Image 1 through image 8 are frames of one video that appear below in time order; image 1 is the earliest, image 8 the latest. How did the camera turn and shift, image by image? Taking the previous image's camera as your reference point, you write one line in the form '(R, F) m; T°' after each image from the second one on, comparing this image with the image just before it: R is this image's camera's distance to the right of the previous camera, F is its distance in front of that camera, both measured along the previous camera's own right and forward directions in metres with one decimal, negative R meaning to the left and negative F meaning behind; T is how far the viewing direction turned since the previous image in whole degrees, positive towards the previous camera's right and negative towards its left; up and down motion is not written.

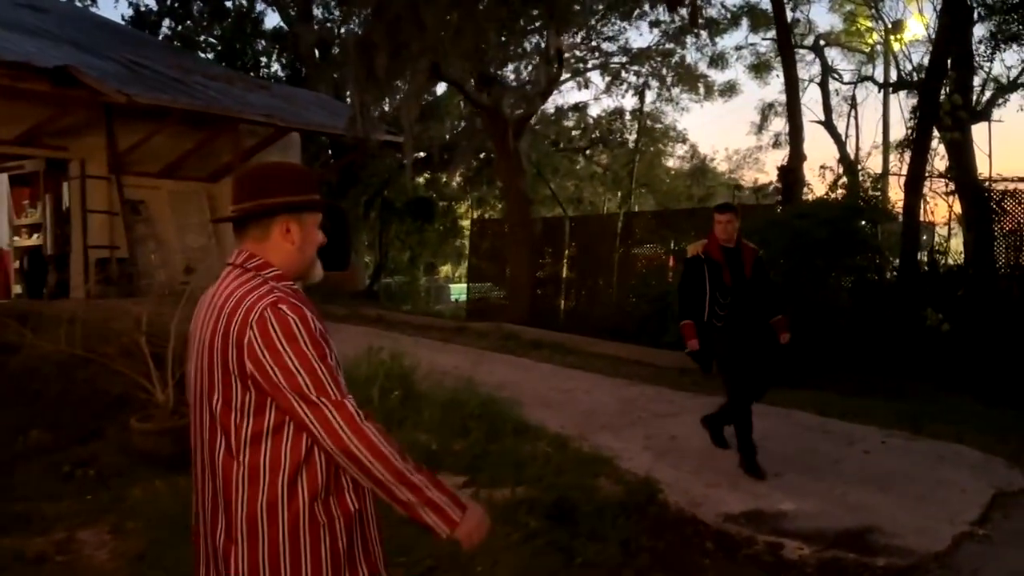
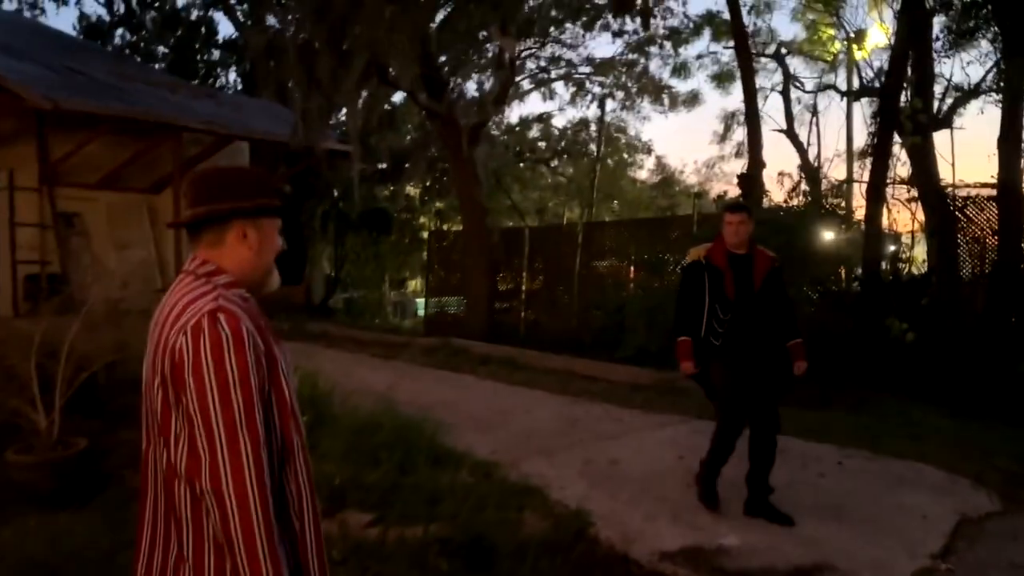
(+0.4, +0.6) m; +2°
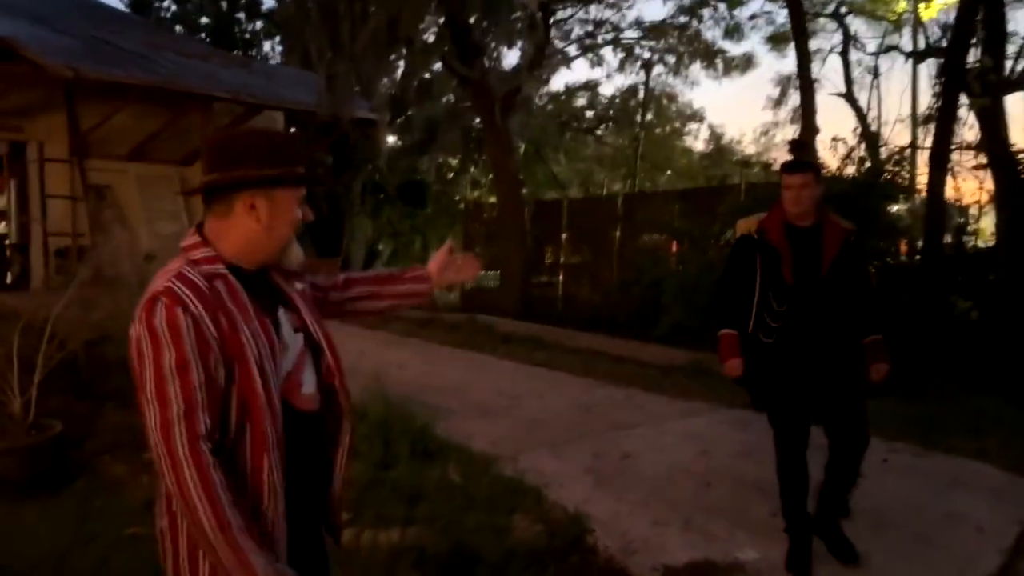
(+0.3, +0.6) m; -4°
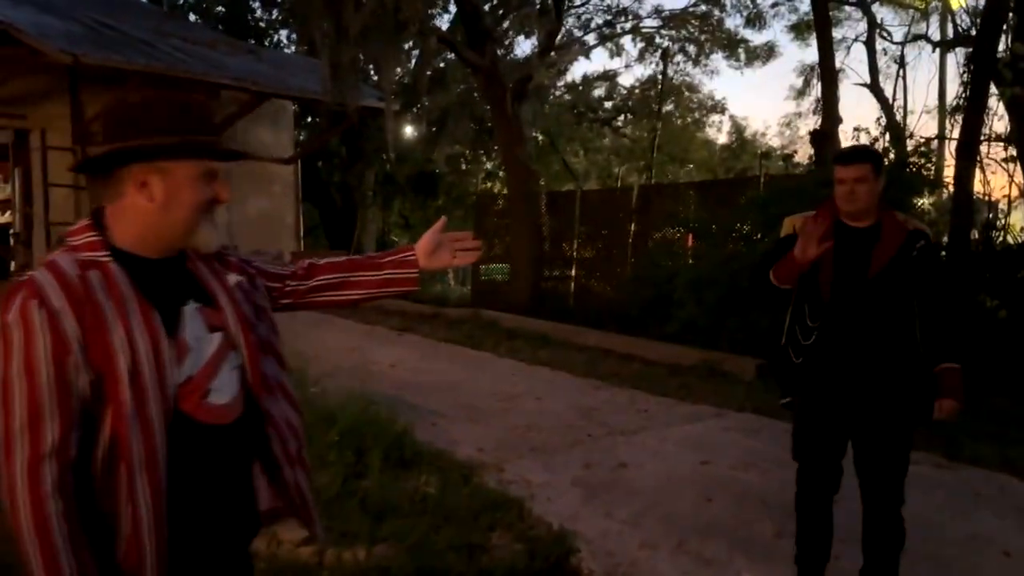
(+0.2, +0.4) m; -1°
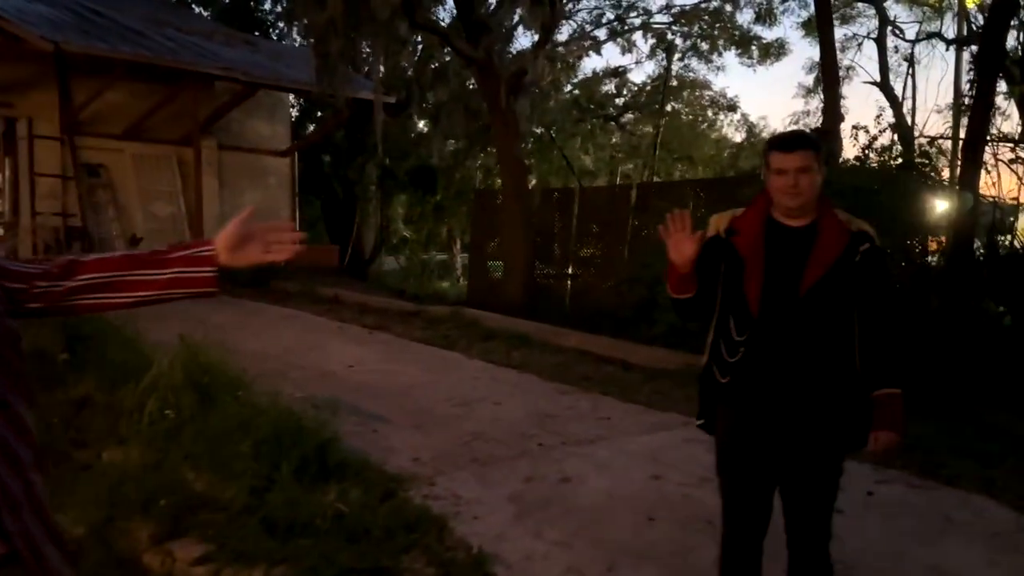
(+0.4, +0.3) m; -1°
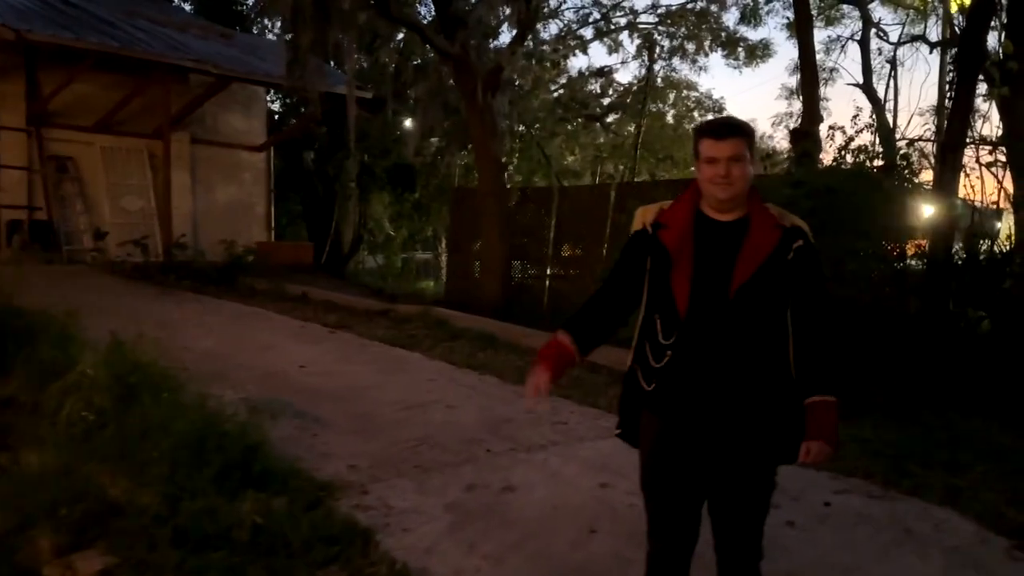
(+0.3, +0.2) m; +1°
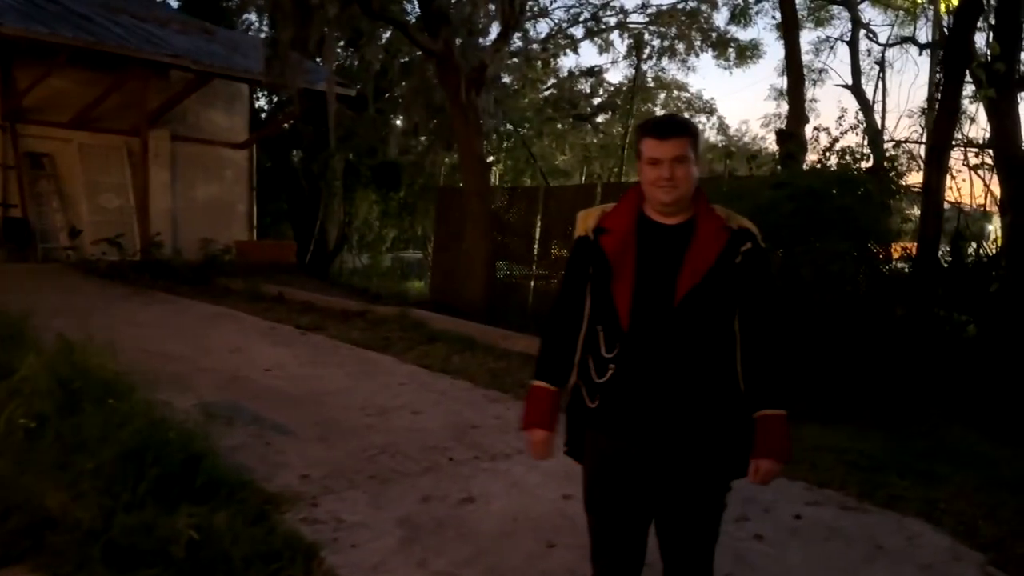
(+0.2, +0.2) m; 0°
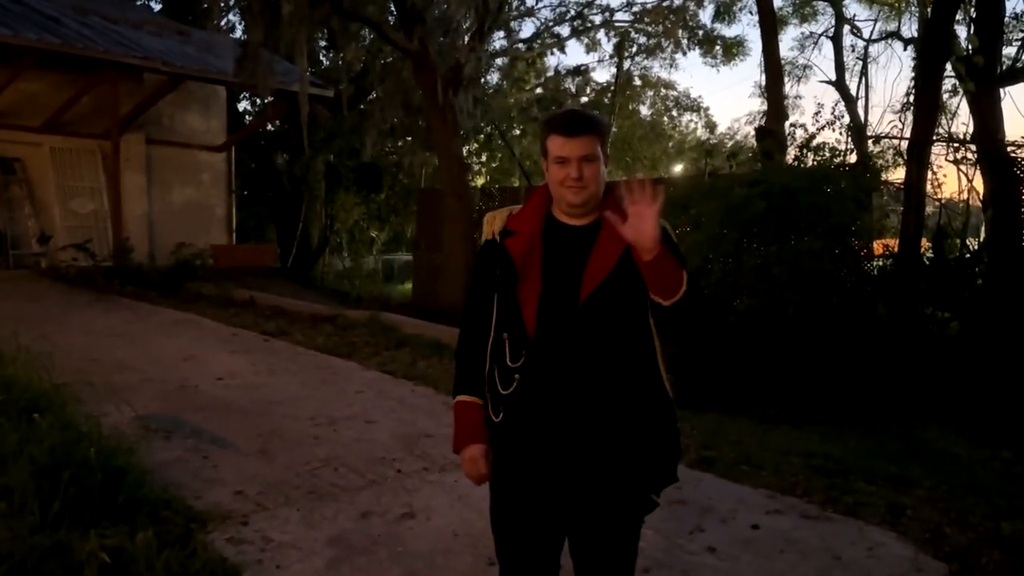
(+0.3, +0.2) m; 0°
